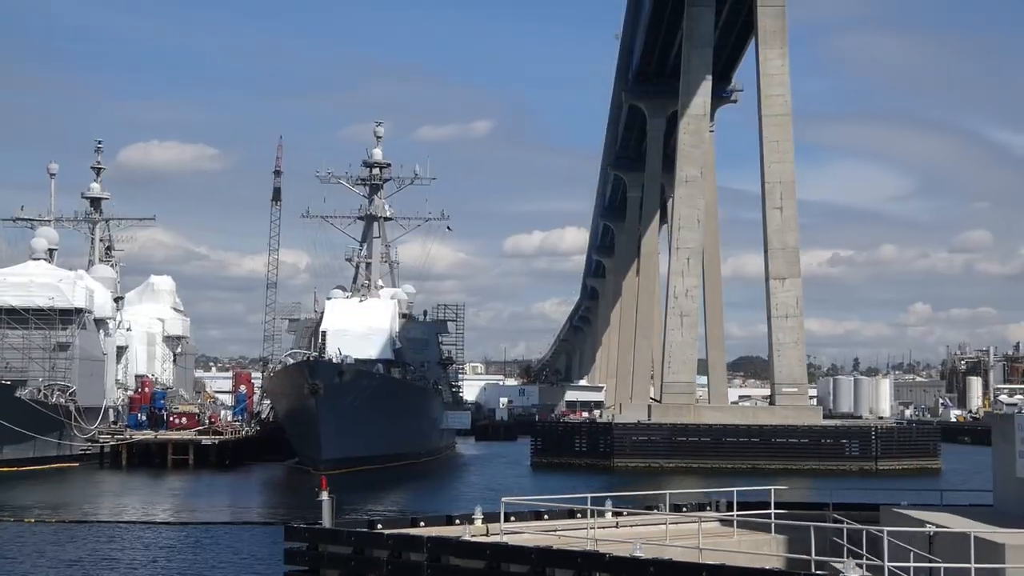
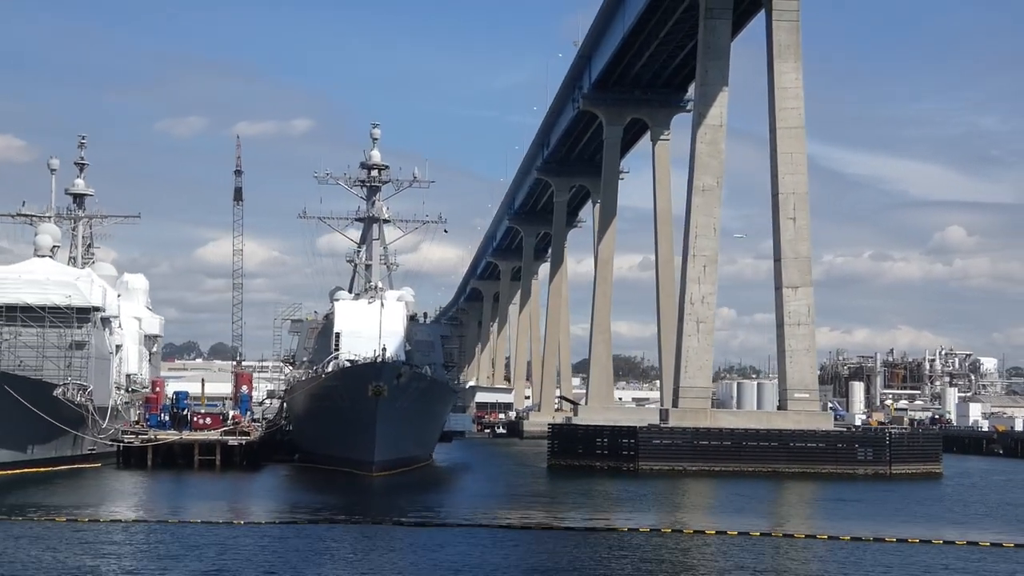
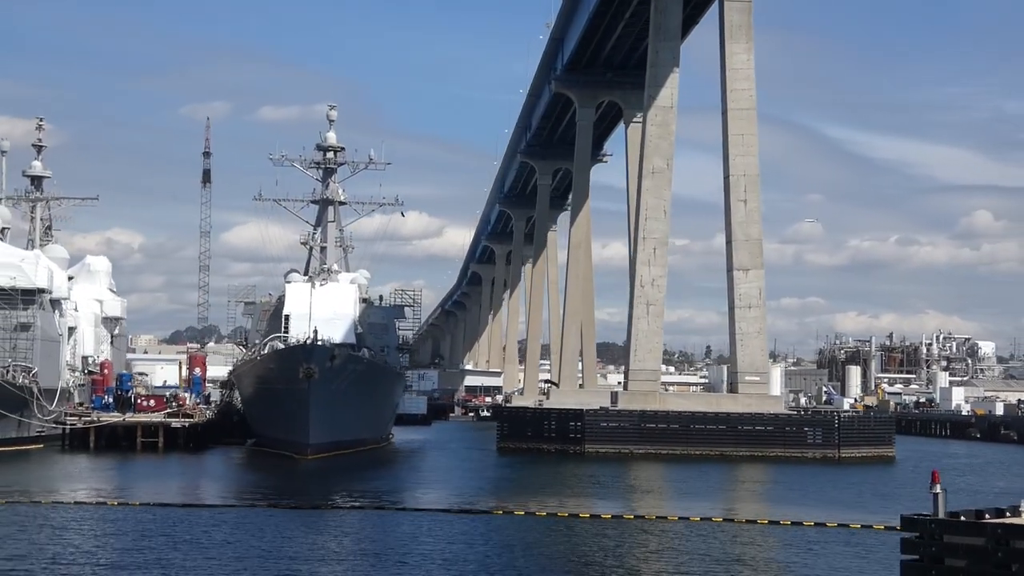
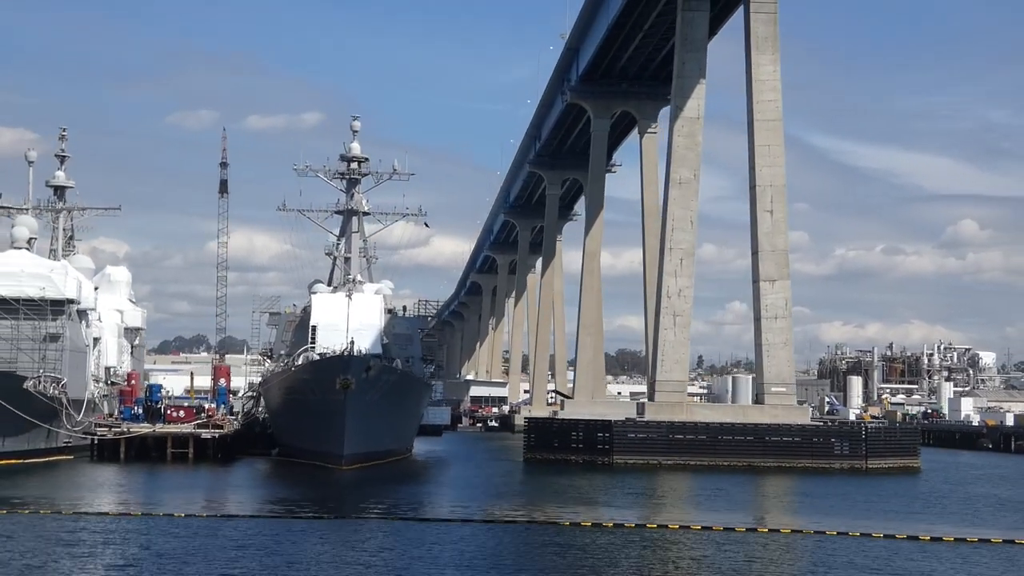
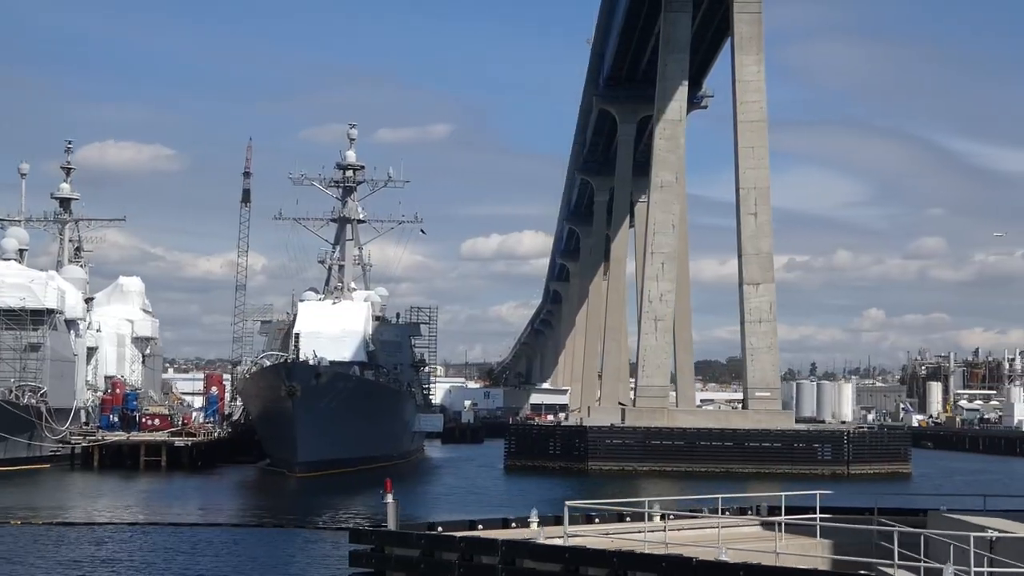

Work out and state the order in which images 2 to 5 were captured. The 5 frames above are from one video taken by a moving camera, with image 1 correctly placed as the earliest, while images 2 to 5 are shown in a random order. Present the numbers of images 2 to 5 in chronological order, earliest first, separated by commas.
5, 3, 4, 2
